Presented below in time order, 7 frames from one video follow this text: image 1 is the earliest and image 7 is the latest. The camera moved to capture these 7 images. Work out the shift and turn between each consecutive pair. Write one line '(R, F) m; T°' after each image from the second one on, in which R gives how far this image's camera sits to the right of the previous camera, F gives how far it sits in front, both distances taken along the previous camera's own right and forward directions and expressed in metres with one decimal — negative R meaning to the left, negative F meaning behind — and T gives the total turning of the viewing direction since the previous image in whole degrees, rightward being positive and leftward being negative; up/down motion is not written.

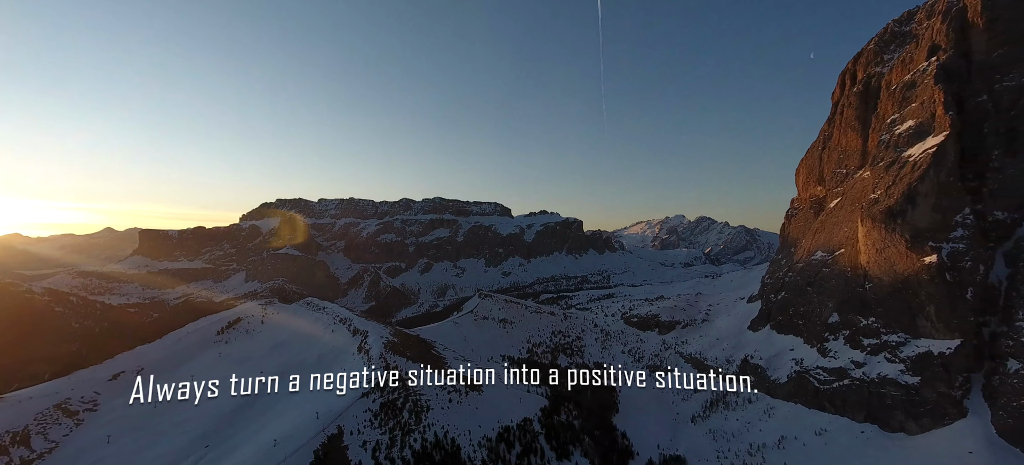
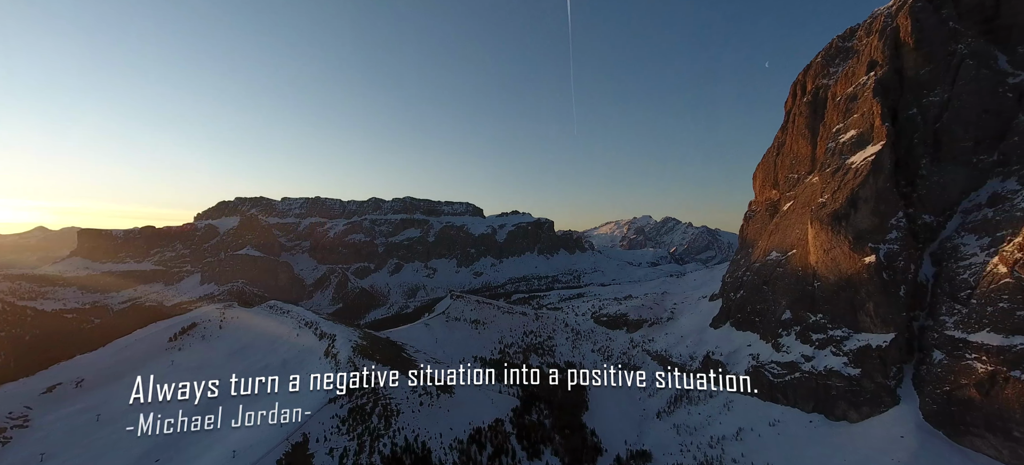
(+0.6, -1.1) m; +4°
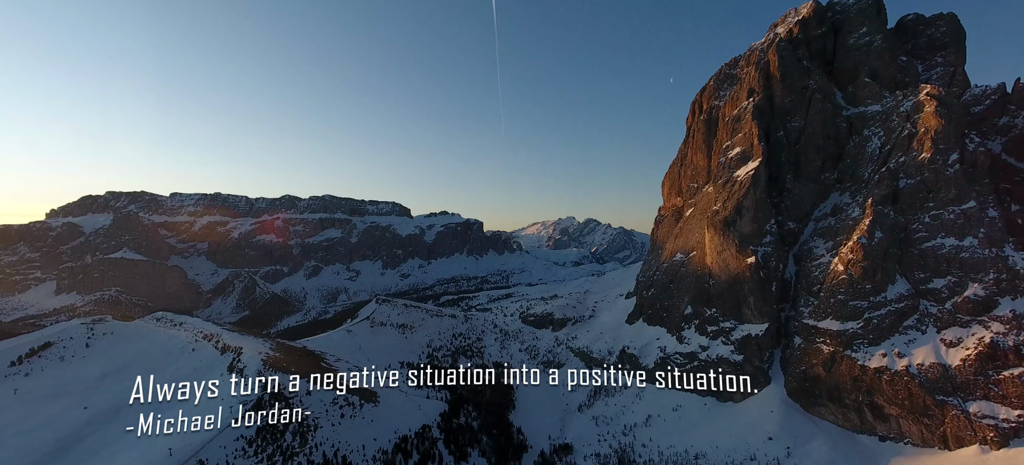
(+1.1, -2.3) m; +10°
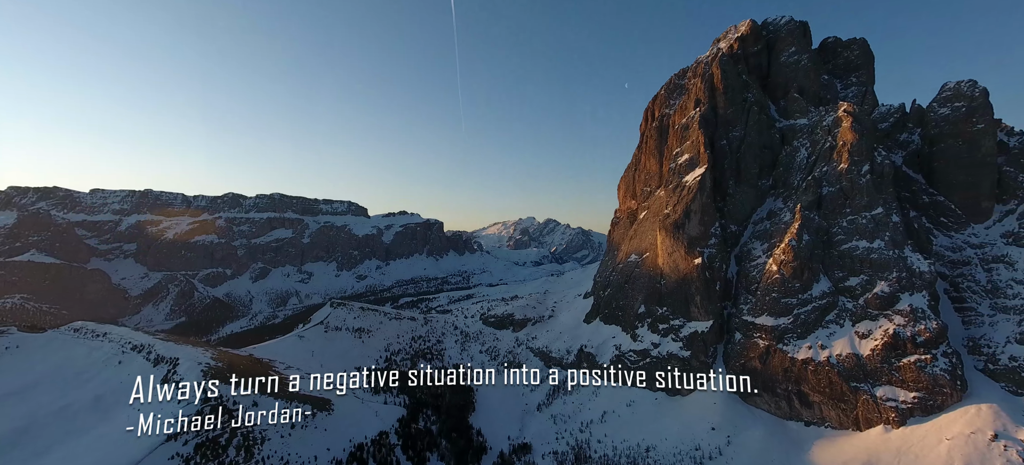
(+0.6, -1.0) m; +5°
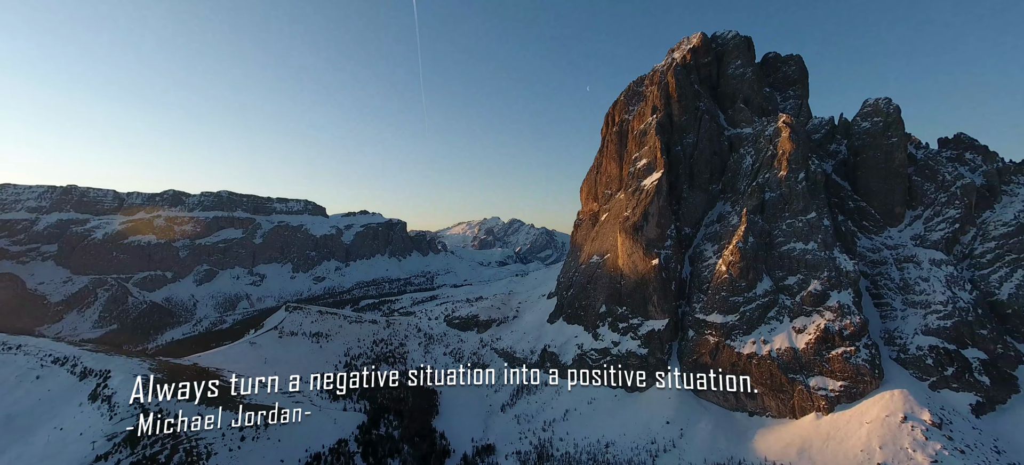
(+0.5, -0.7) m; +5°
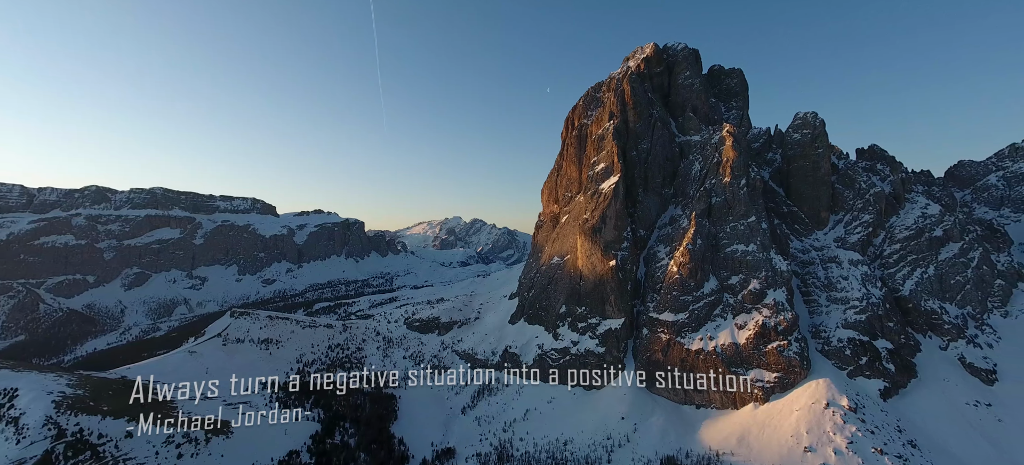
(+0.5, -0.6) m; +5°
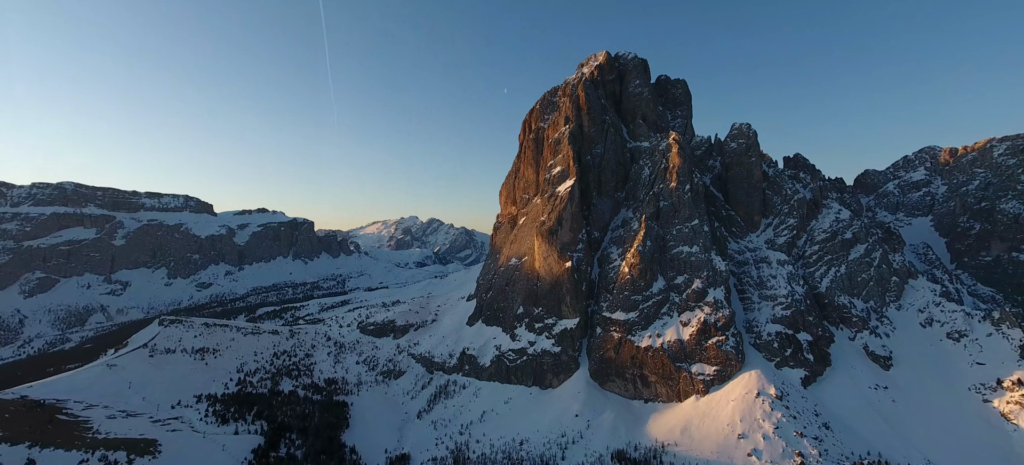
(+0.5, -0.5) m; +6°
